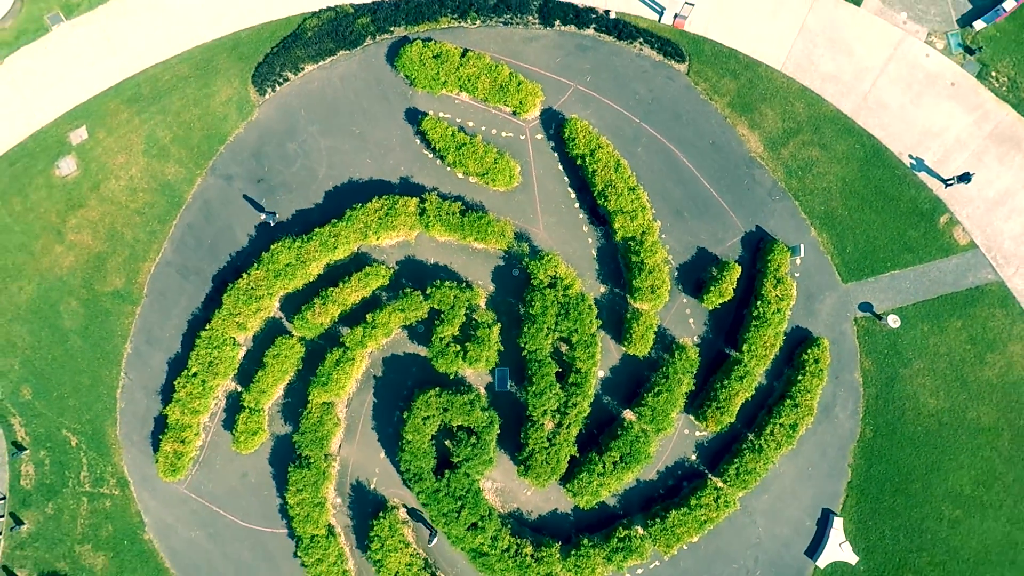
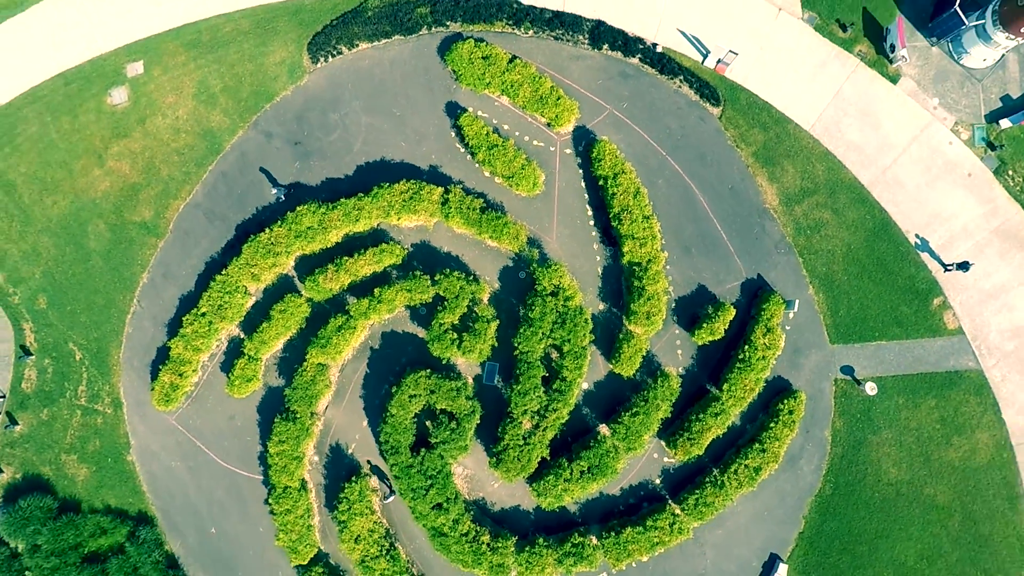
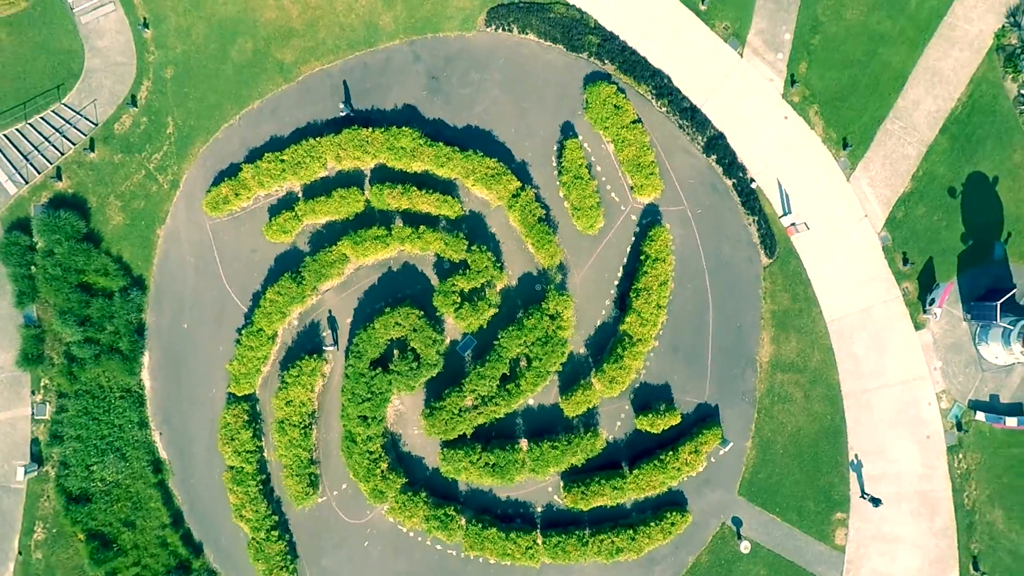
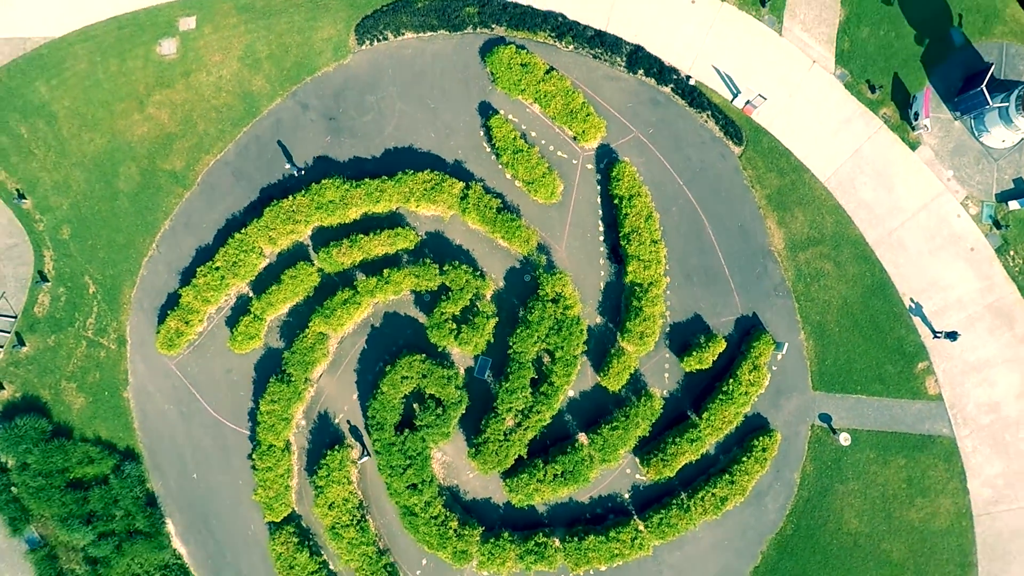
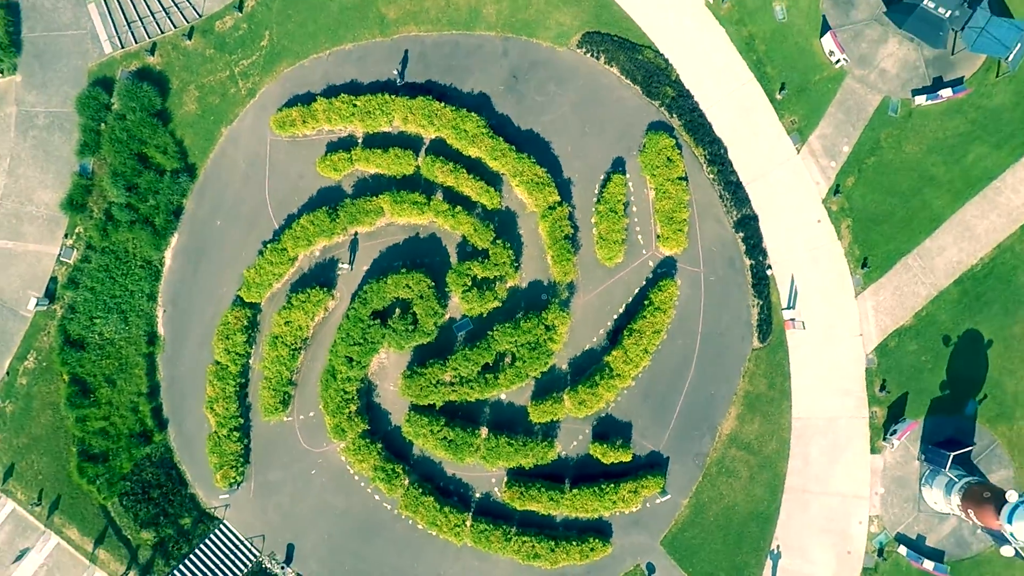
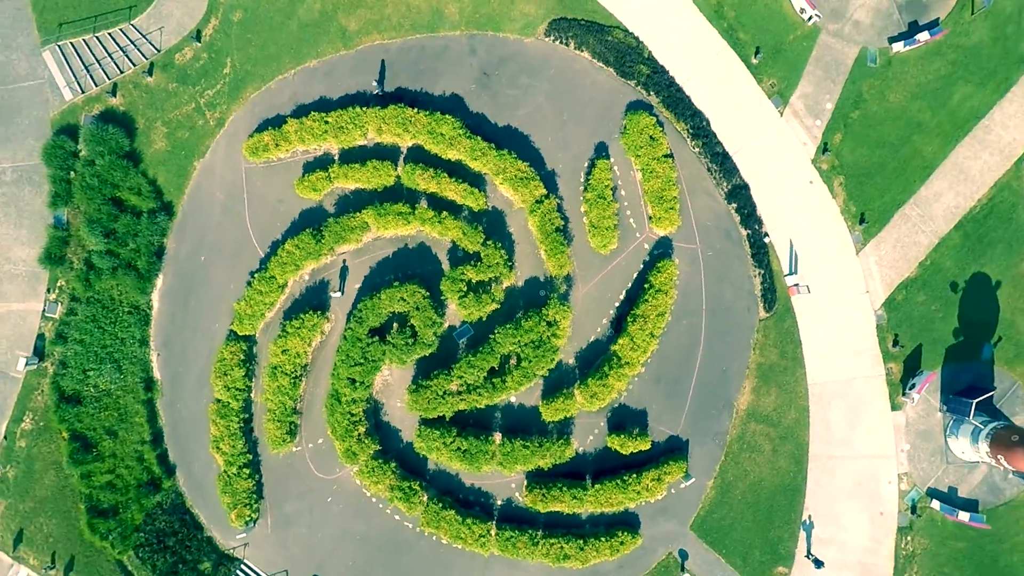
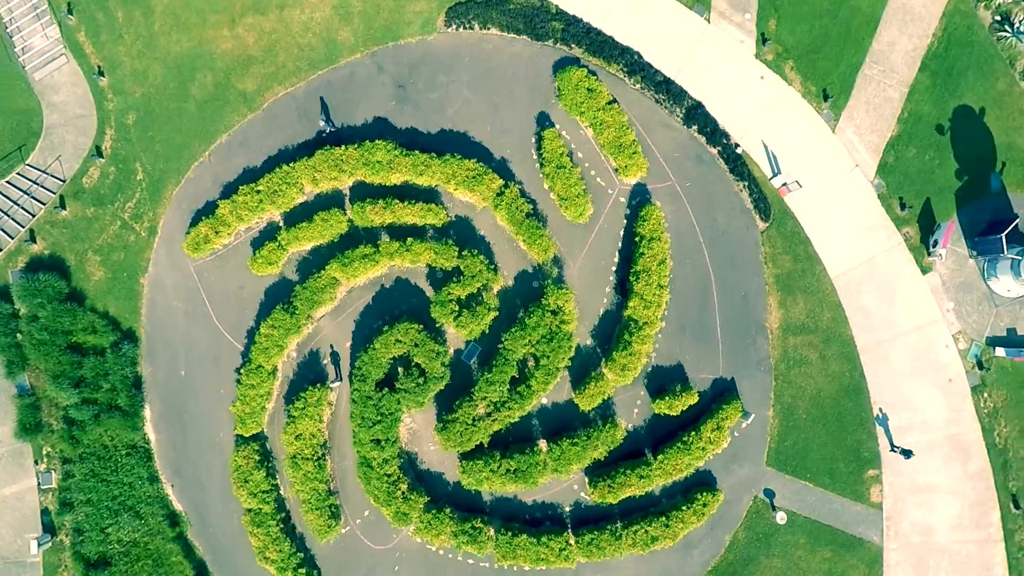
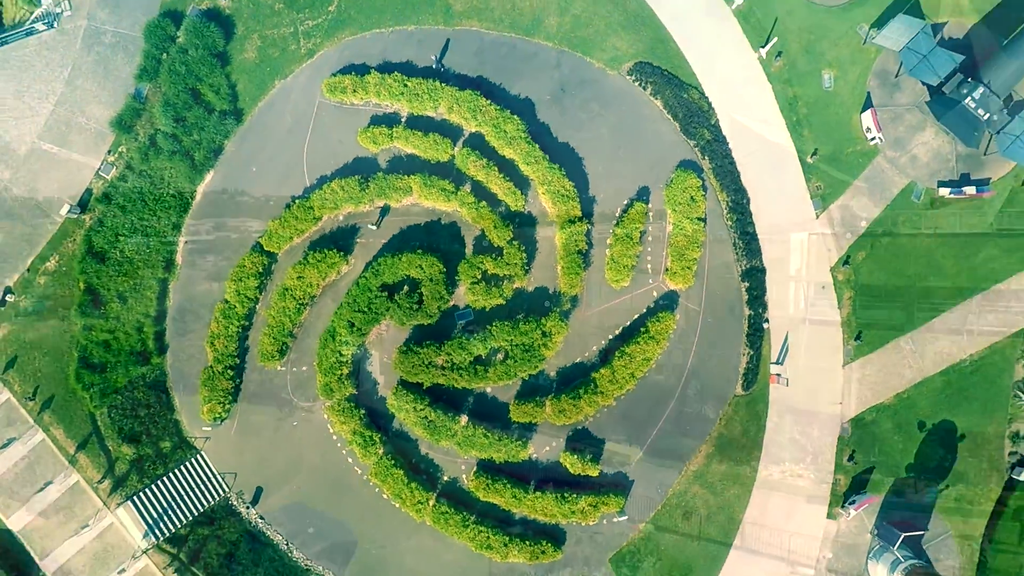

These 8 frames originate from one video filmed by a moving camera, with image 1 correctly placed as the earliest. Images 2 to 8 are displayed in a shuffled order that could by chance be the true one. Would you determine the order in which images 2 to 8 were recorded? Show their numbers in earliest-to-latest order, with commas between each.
2, 4, 7, 3, 6, 5, 8
